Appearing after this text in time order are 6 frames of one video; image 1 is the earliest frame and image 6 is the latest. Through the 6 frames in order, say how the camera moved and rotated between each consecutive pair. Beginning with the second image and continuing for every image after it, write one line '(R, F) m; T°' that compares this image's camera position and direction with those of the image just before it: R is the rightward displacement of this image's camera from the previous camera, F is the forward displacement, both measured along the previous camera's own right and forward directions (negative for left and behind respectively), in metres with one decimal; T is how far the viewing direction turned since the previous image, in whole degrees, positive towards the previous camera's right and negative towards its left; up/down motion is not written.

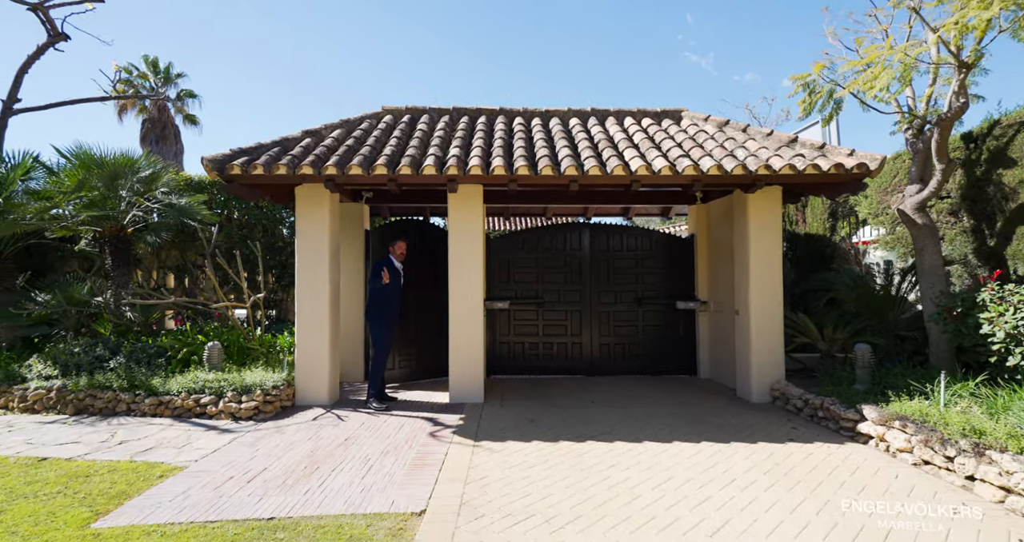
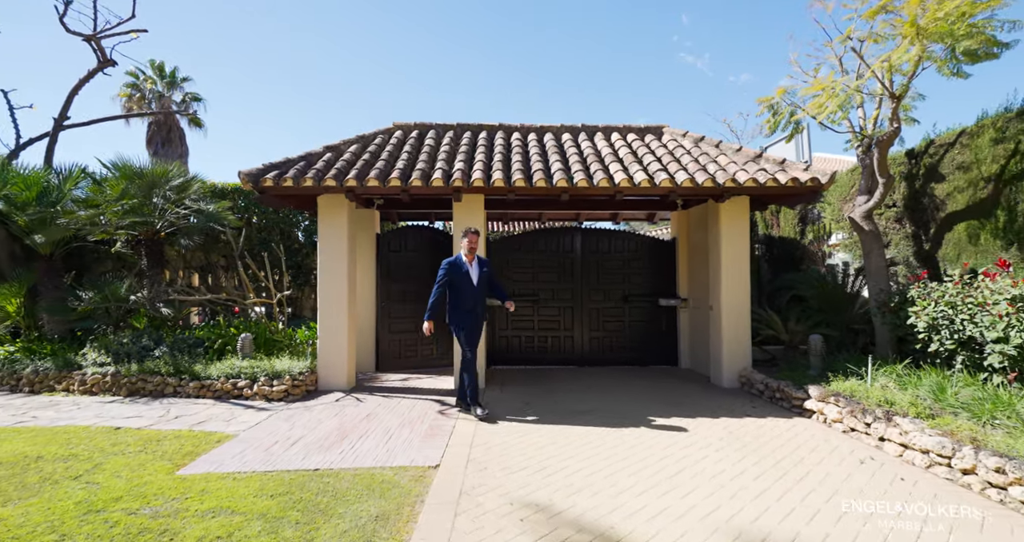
(0.0, -0.8) m; 0°
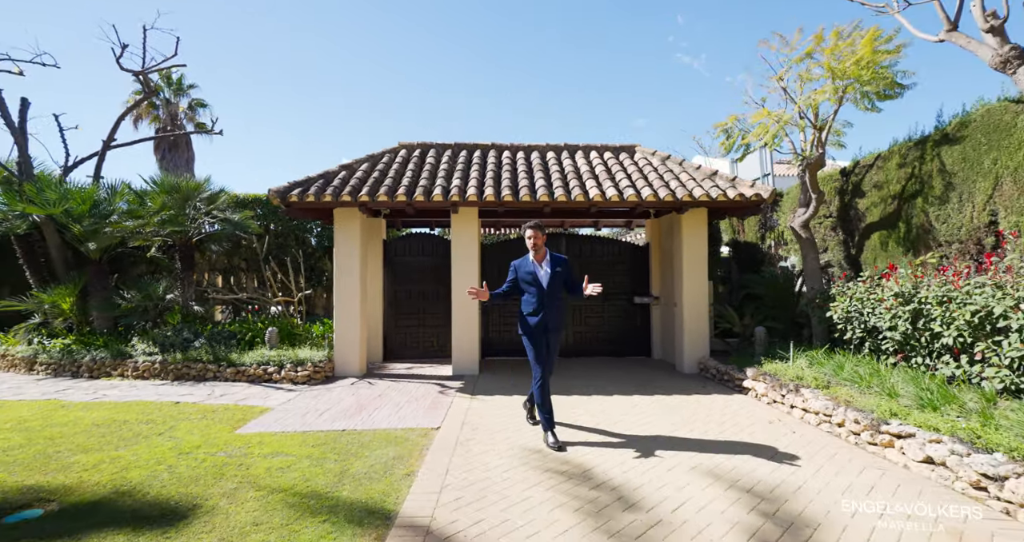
(+0.1, -1.1) m; 0°
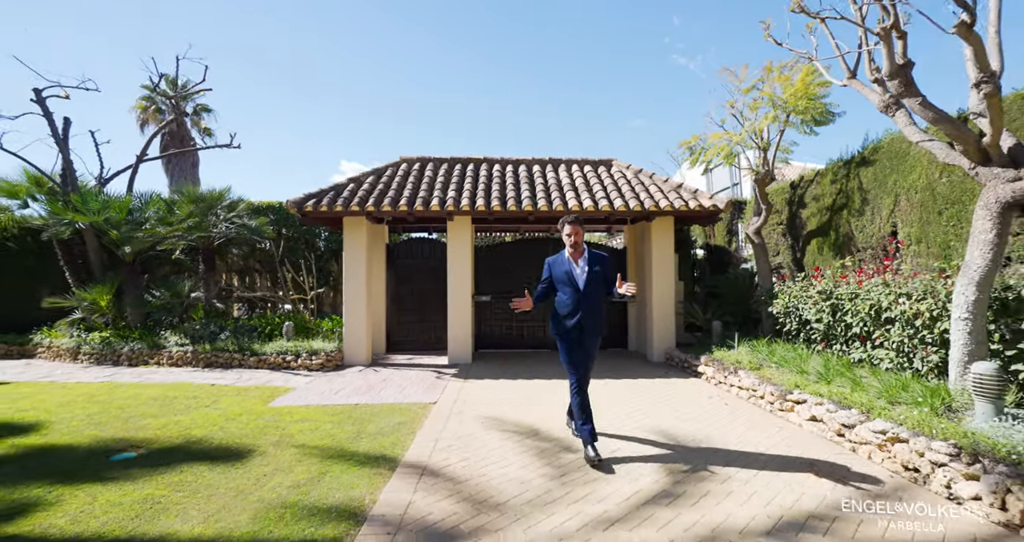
(+0.2, -1.0) m; 0°
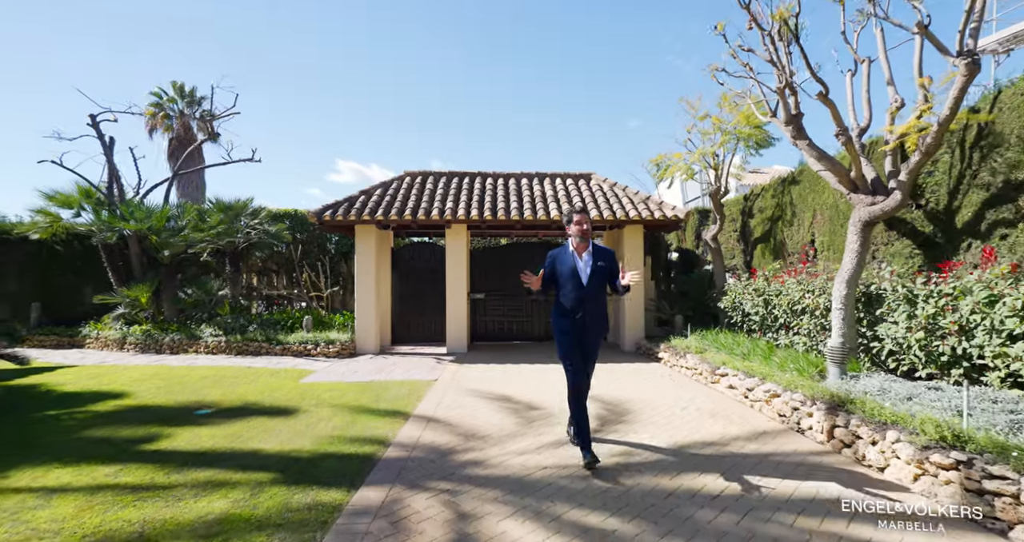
(+0.2, -1.3) m; 0°
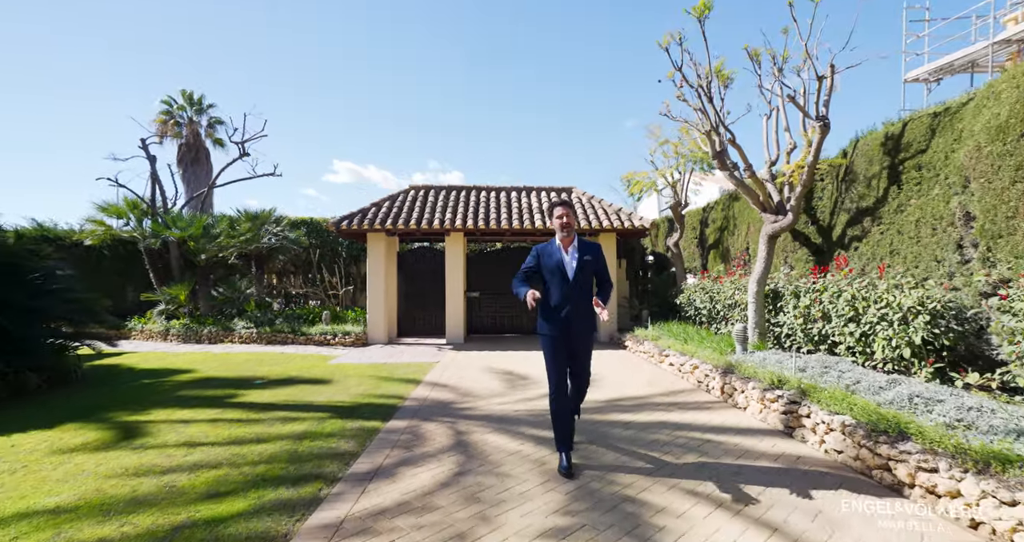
(+0.2, -1.6) m; 0°
